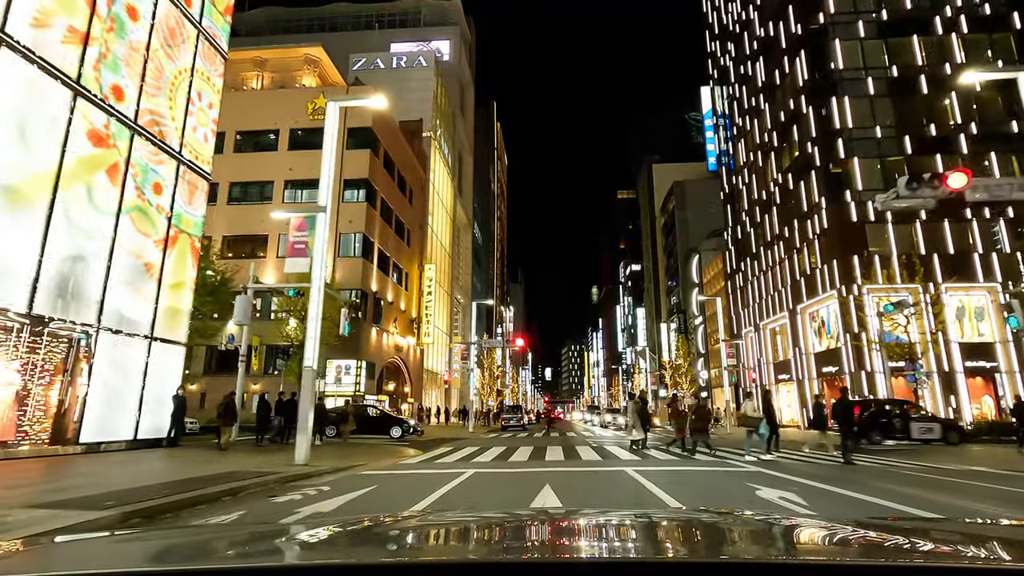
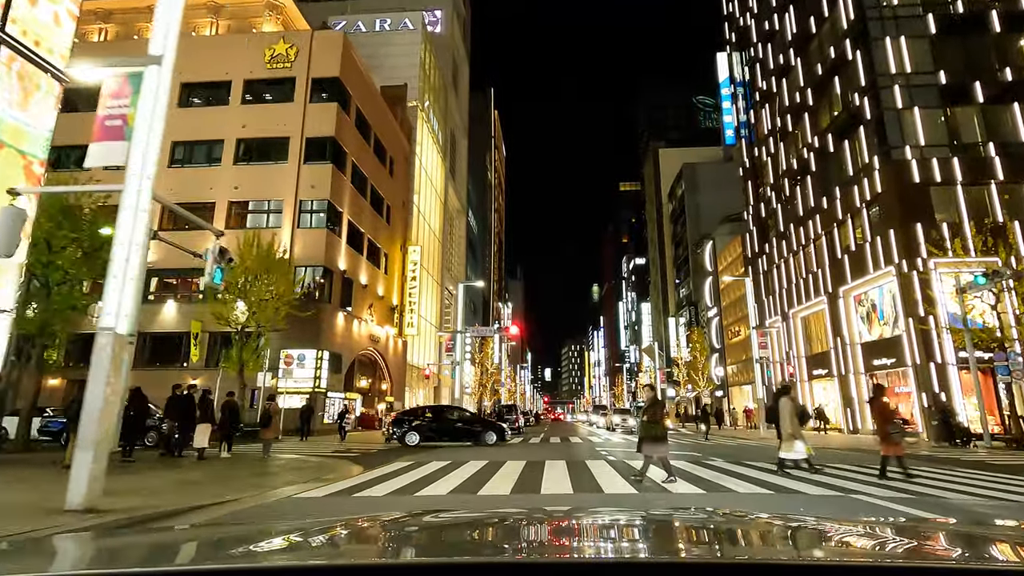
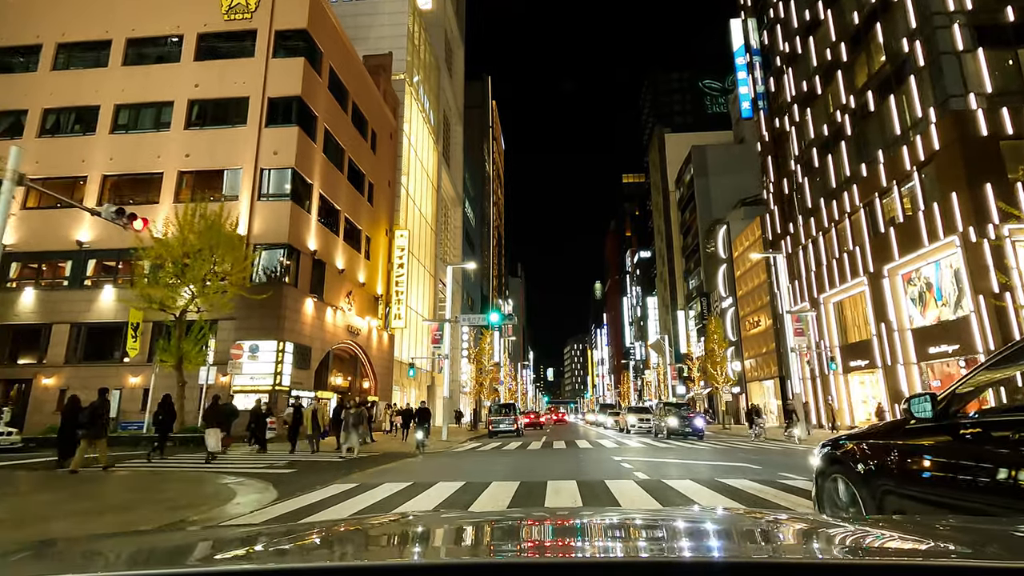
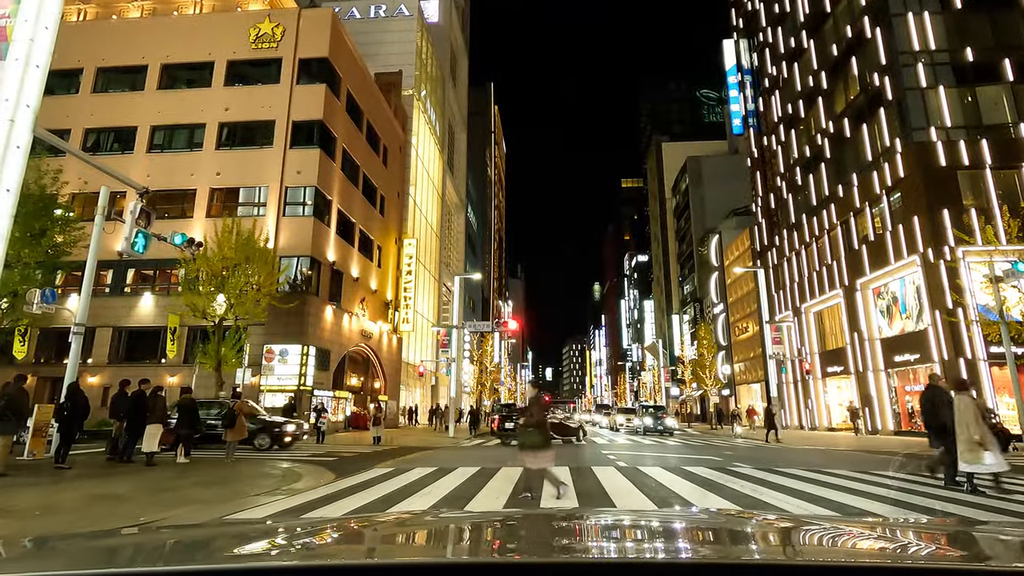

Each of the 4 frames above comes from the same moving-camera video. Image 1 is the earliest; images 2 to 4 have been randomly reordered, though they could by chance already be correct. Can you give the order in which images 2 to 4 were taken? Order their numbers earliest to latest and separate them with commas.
2, 4, 3
